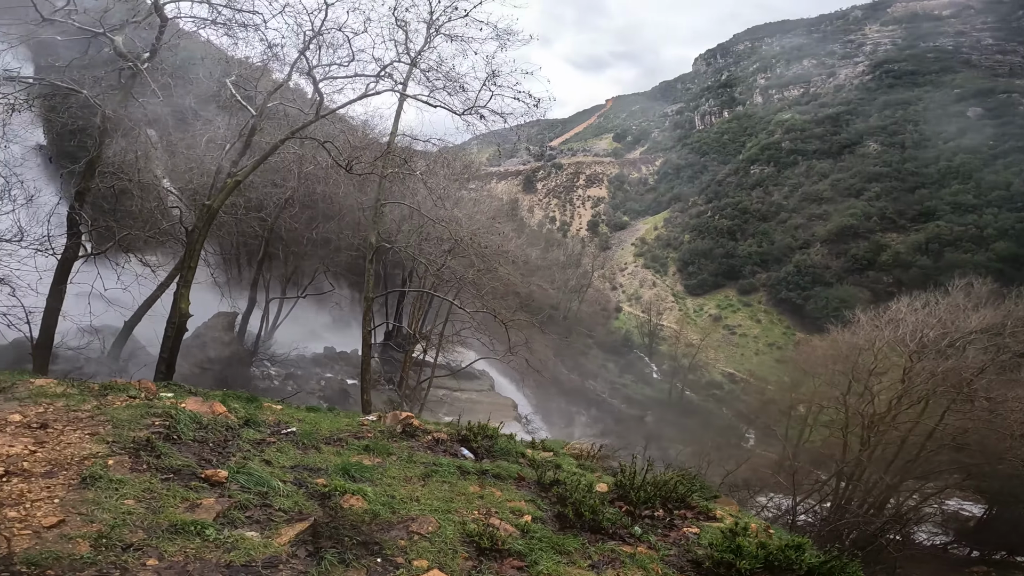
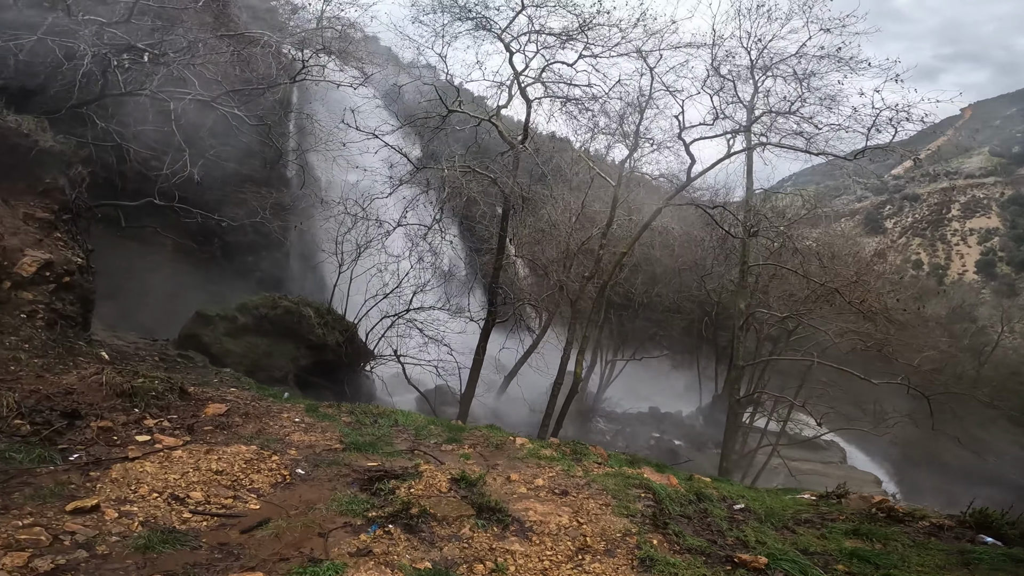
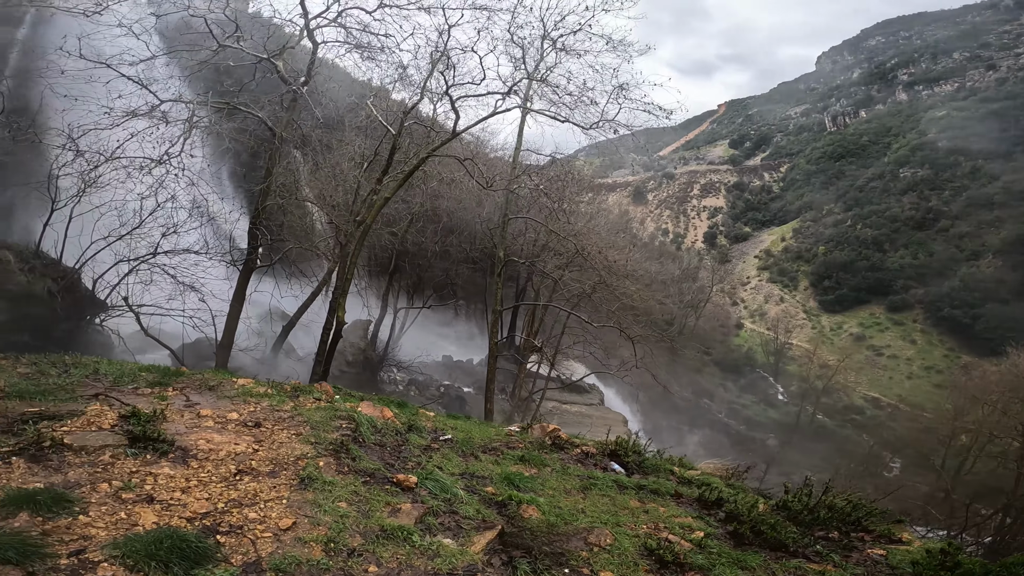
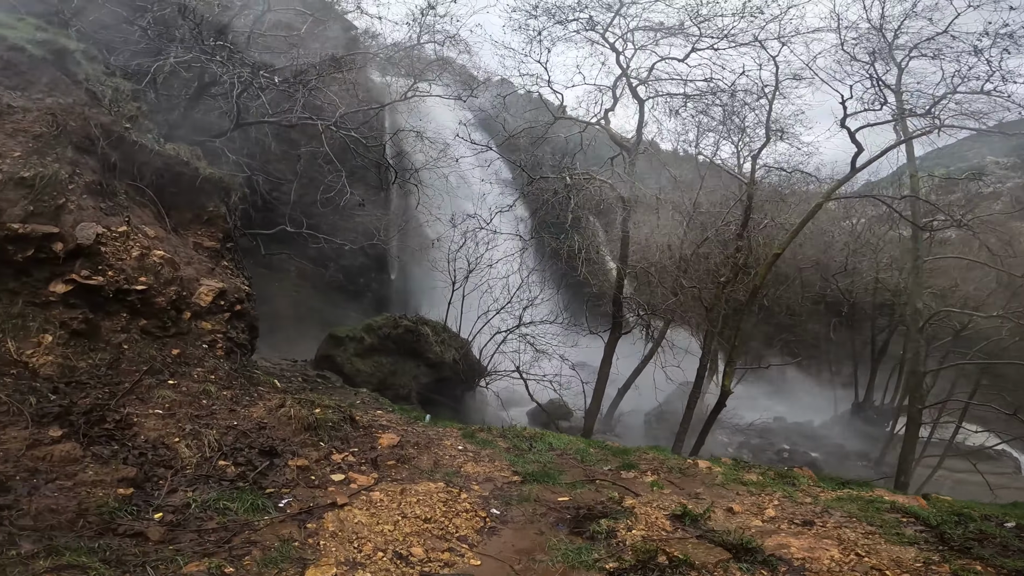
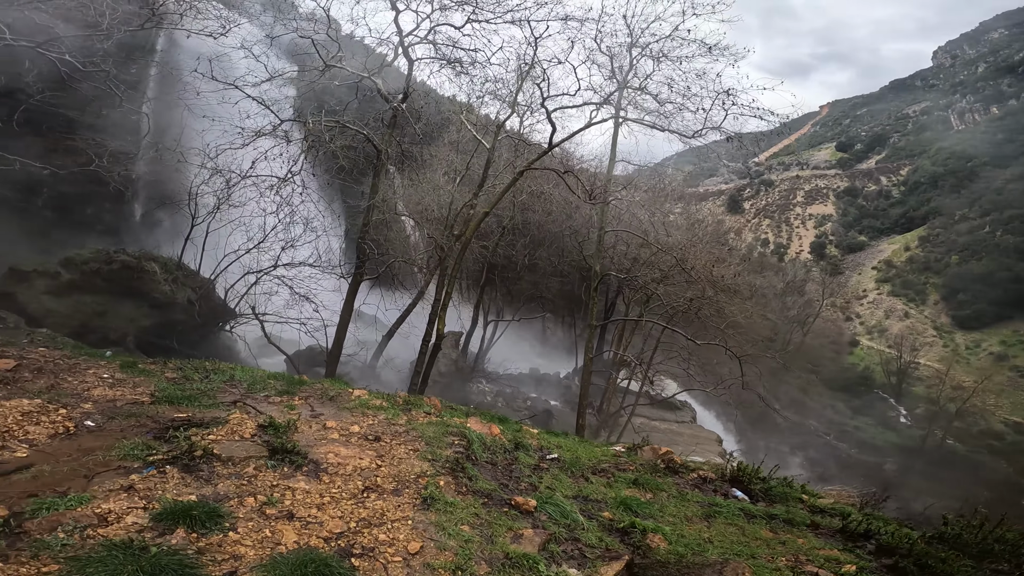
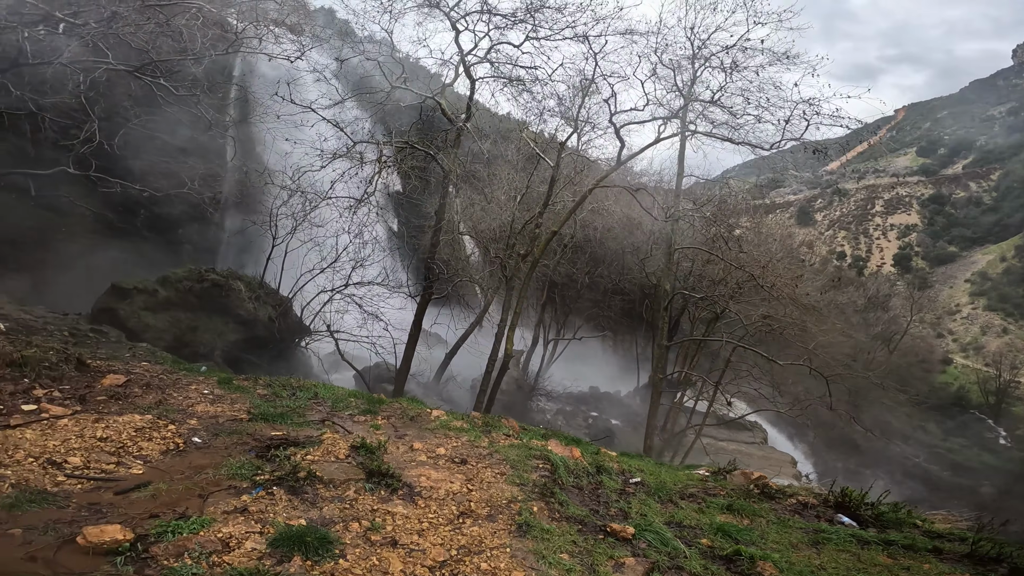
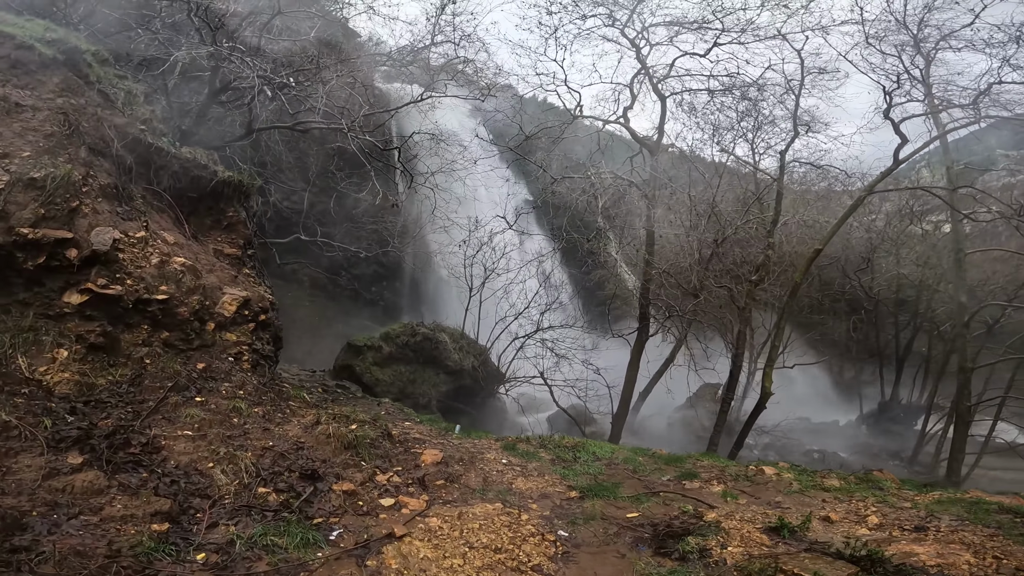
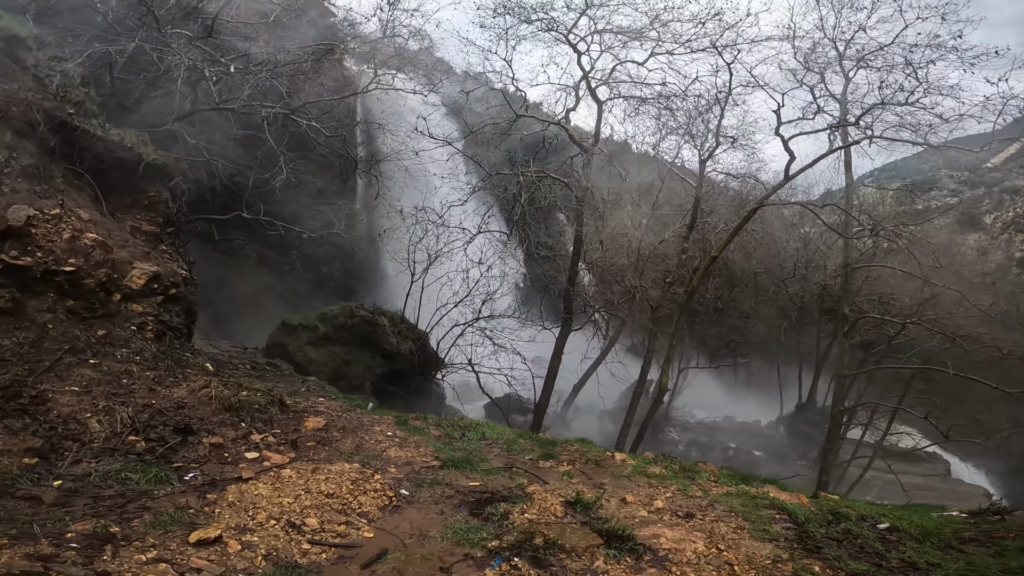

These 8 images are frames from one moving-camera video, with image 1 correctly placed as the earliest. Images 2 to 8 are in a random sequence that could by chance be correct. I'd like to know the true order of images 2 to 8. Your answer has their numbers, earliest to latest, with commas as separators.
3, 5, 6, 2, 8, 4, 7
